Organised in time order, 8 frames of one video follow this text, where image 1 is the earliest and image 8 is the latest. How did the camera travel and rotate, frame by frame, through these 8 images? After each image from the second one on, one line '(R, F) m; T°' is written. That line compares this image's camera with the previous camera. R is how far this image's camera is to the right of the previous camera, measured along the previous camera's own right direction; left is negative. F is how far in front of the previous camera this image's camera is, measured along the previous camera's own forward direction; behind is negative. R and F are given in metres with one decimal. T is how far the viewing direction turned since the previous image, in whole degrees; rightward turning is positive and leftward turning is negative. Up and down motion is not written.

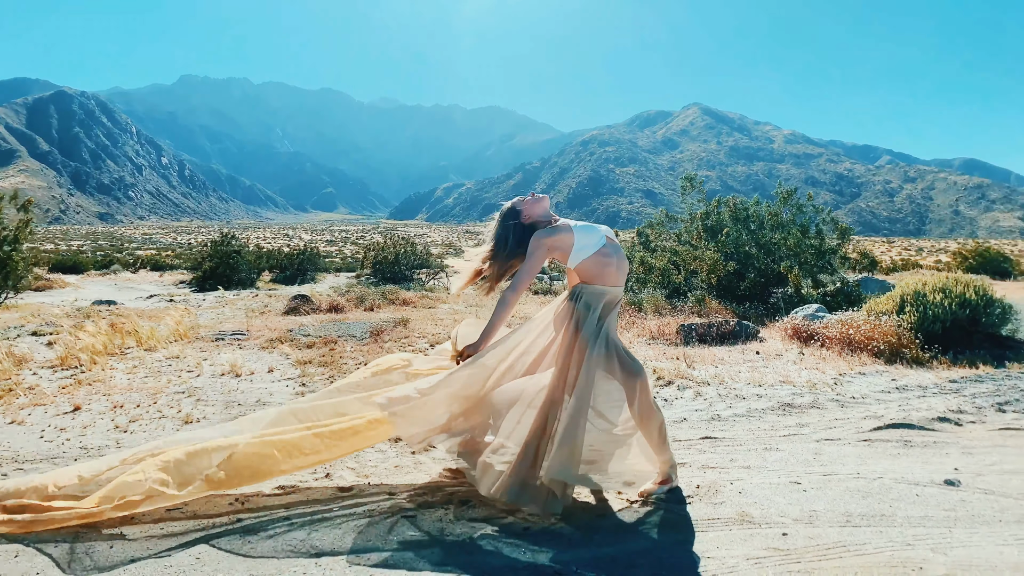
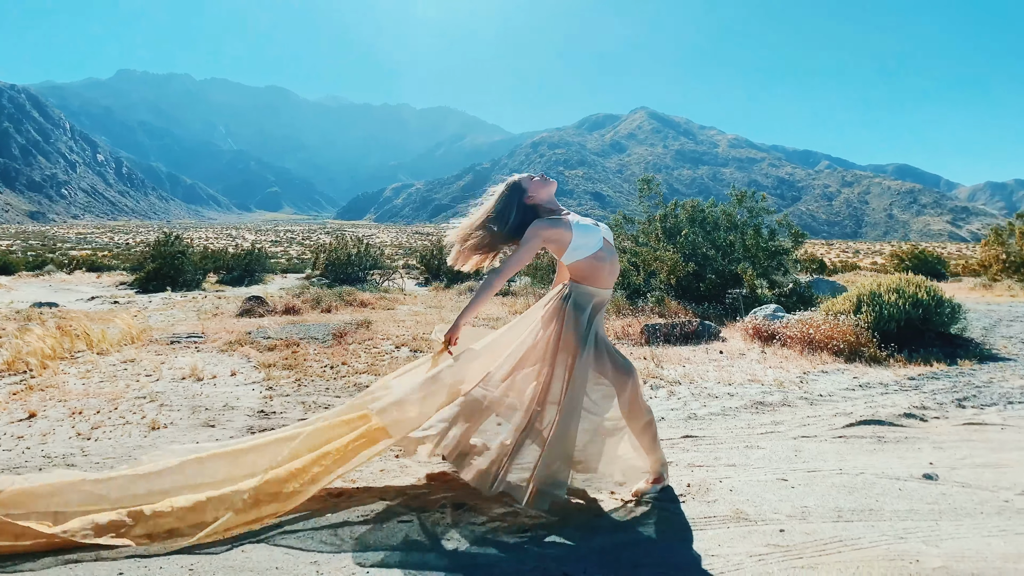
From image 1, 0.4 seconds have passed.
(-0.2, +0.1) m; +4°
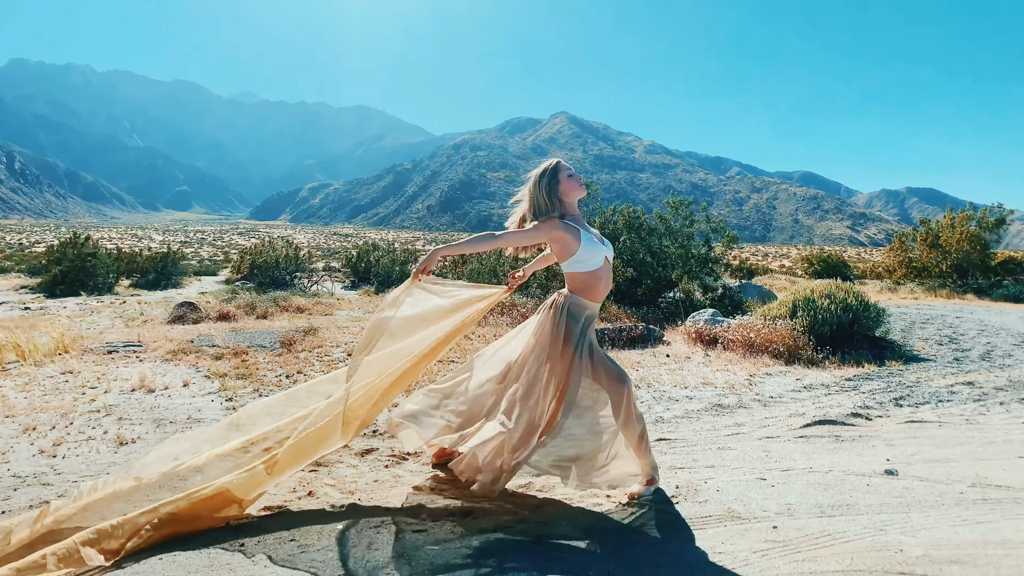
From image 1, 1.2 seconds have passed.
(-0.4, 0.0) m; +6°
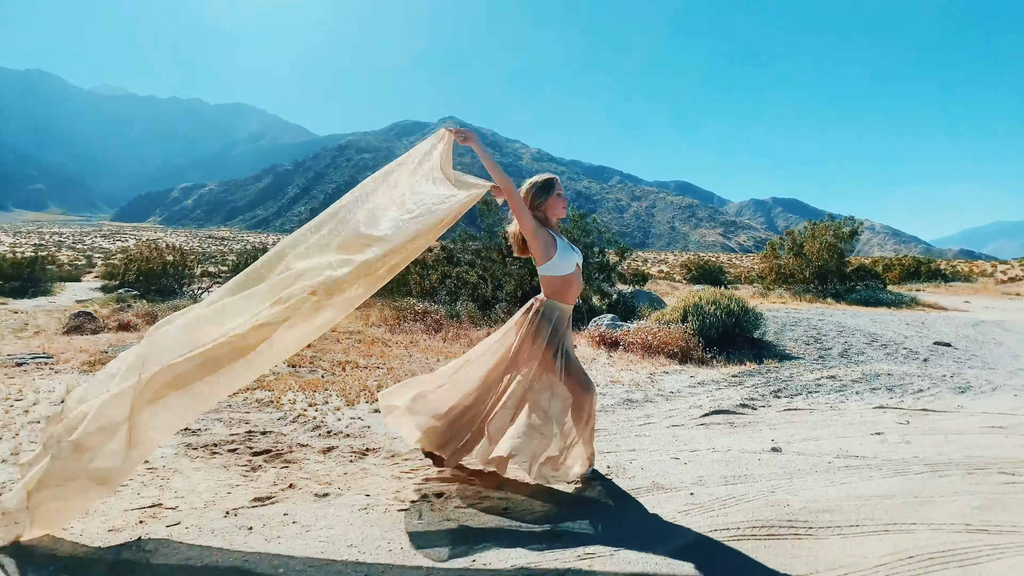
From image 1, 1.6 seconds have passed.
(-0.4, -0.5) m; +9°
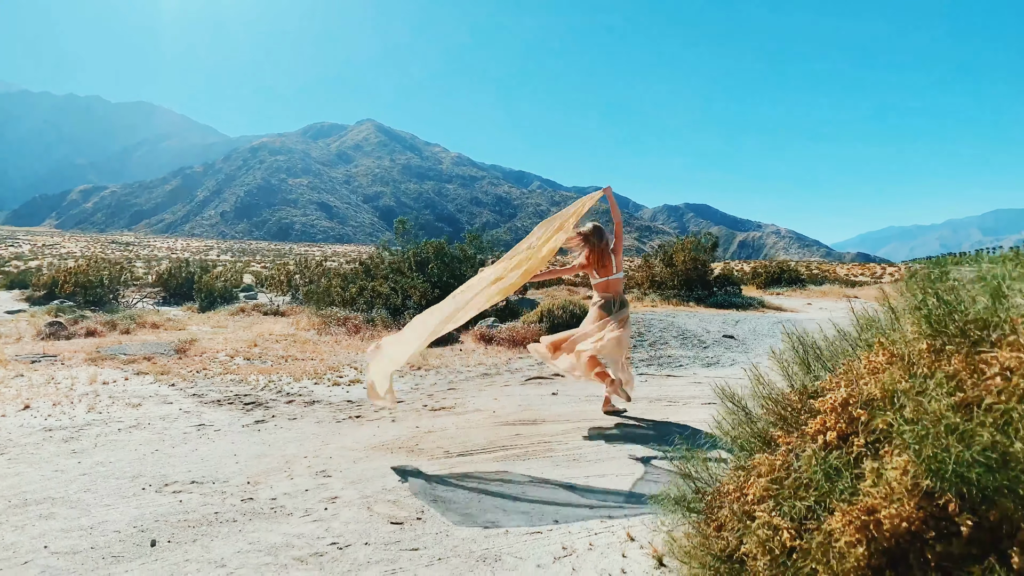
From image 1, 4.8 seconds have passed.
(+0.5, -3.2) m; +7°
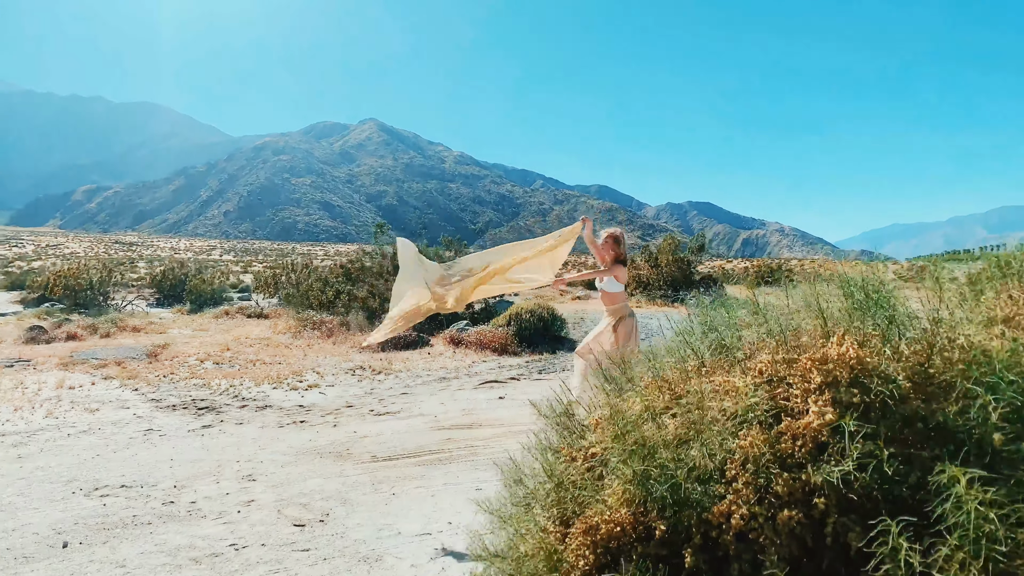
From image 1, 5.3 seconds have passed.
(+0.8, -0.2) m; 0°
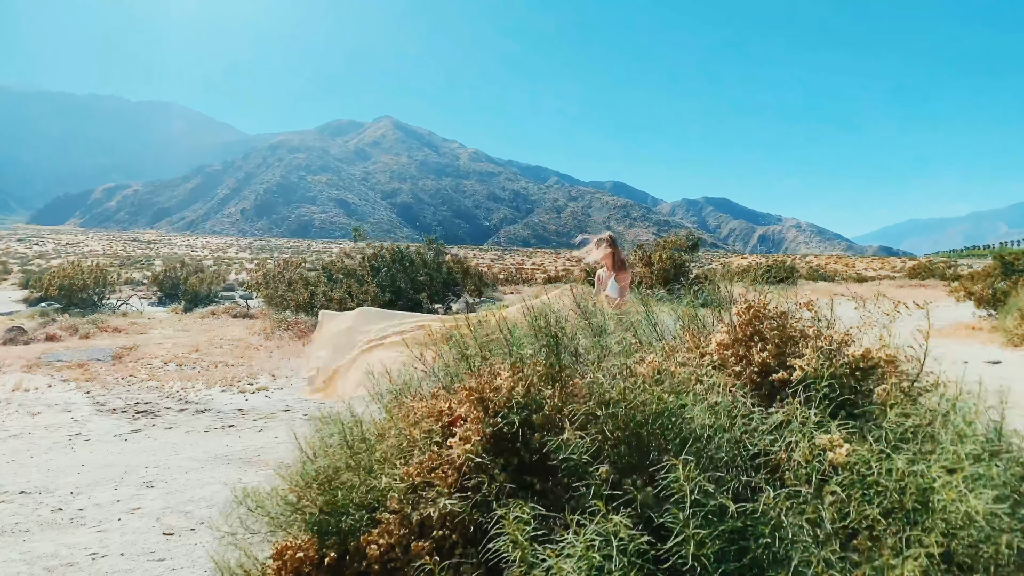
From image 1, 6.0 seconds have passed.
(+1.1, 0.0) m; -1°
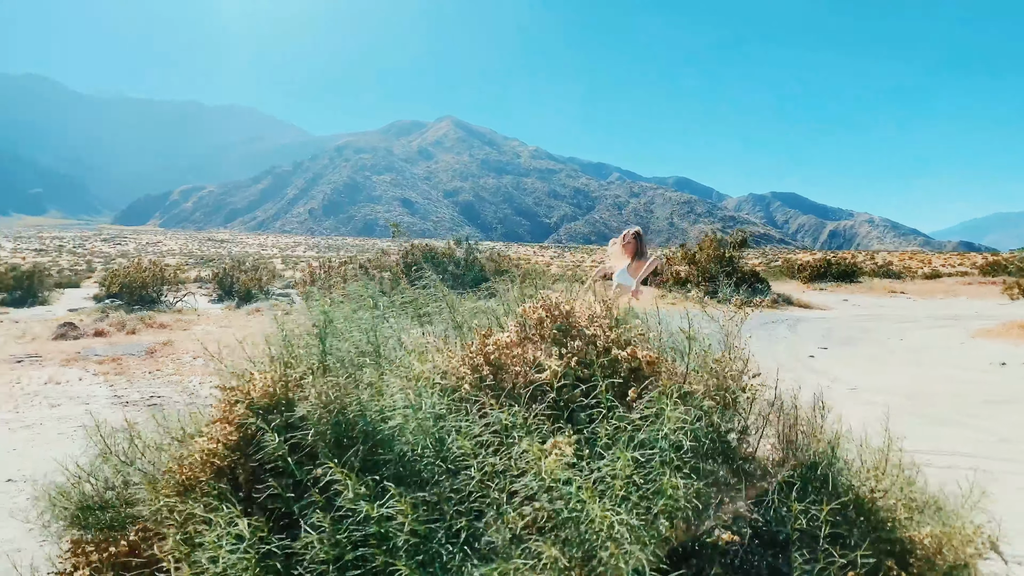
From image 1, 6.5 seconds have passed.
(+0.8, +0.2) m; -6°
